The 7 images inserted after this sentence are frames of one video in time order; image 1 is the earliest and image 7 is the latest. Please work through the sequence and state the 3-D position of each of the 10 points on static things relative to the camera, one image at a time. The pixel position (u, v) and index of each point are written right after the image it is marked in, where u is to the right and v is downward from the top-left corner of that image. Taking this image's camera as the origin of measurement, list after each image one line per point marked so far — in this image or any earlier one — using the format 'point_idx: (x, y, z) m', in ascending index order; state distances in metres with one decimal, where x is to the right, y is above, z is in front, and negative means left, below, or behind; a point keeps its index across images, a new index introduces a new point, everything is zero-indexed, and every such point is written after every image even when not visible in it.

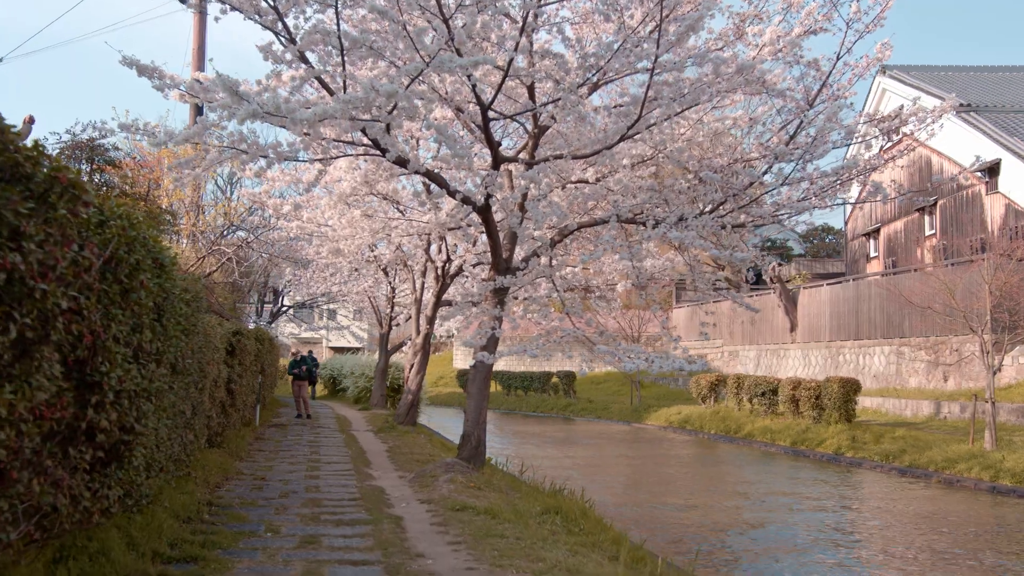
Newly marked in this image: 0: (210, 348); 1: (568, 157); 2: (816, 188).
0: (-3.0, -0.6, +8.0) m
1: (+0.6, +1.4, +8.8) m
2: (+3.3, +1.1, +8.7) m
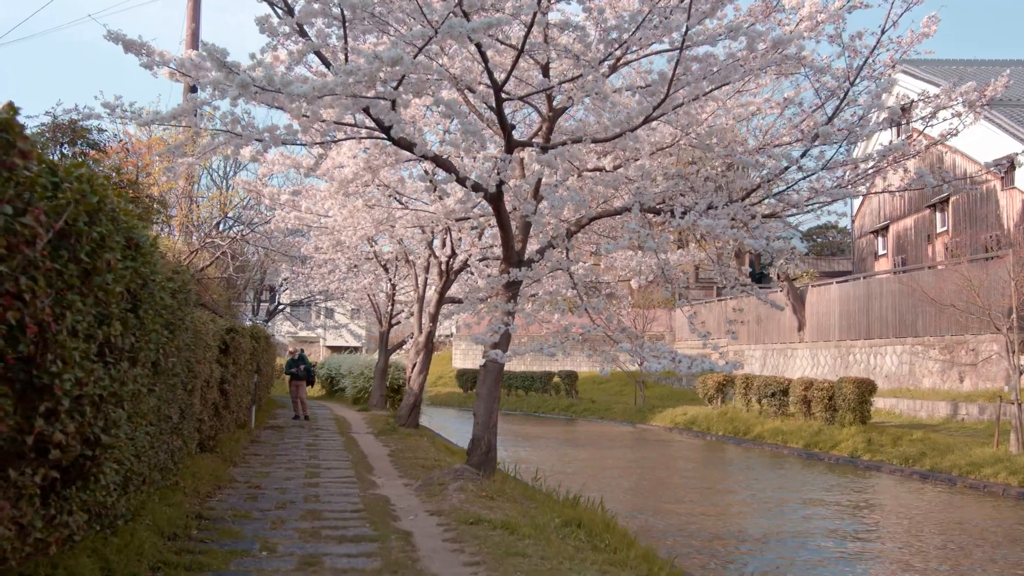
0: (-2.8, -0.5, +7.3) m
1: (+0.8, +1.5, +8.2) m
2: (+3.4, +1.1, +8.1) m
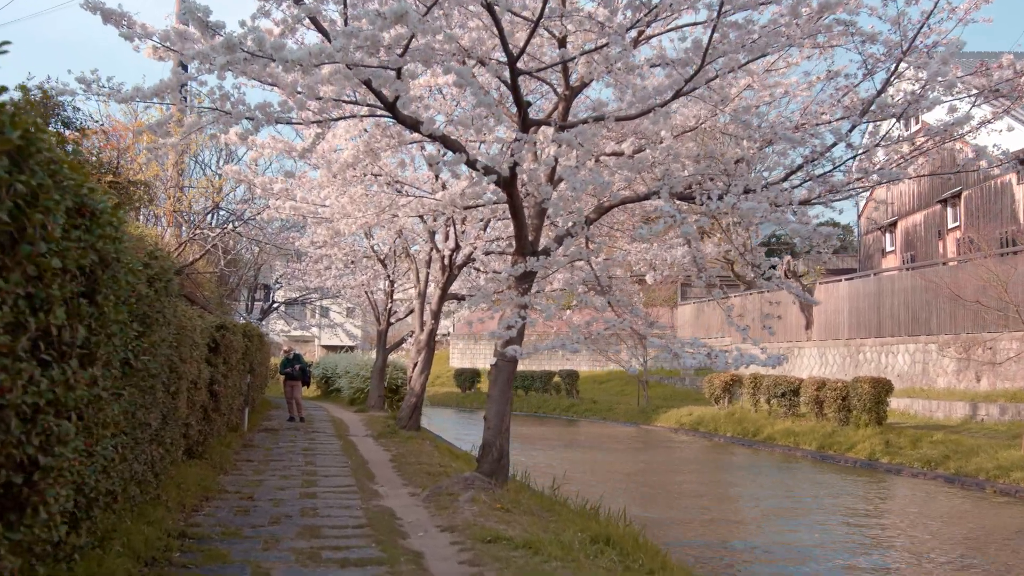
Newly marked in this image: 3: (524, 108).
0: (-2.7, -0.5, +6.6) m
1: (+0.9, +1.6, +7.5) m
2: (+3.6, +1.2, +7.4) m
3: (+0.1, +1.7, +7.5) m
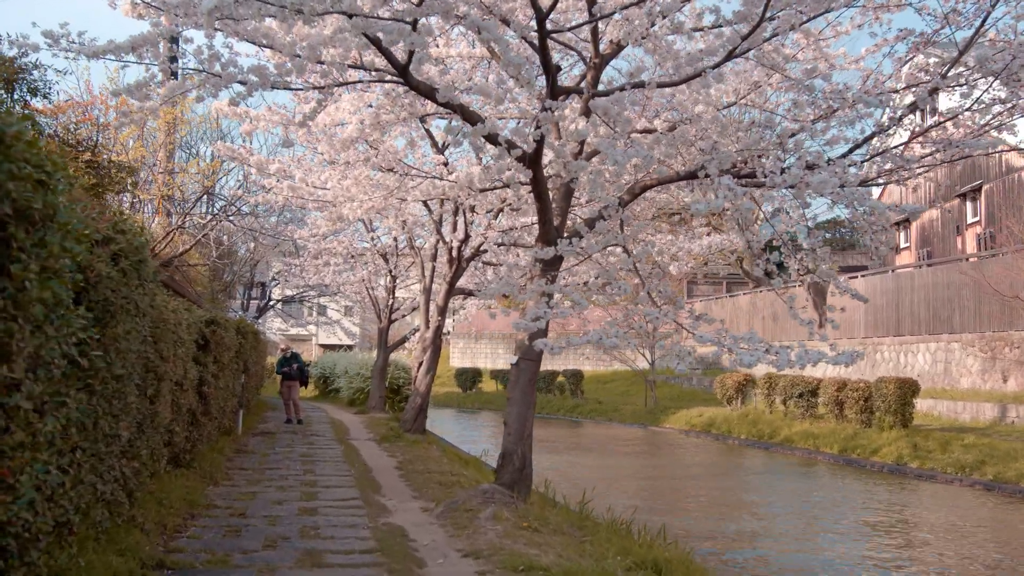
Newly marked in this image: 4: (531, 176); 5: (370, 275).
0: (-2.5, -0.4, +5.7) m
1: (+1.1, +1.7, +6.7) m
2: (+3.8, +1.3, +6.5) m
3: (+0.3, +1.8, +6.7) m
4: (+0.2, +1.0, +7.2) m
5: (-3.4, +0.3, +19.6) m
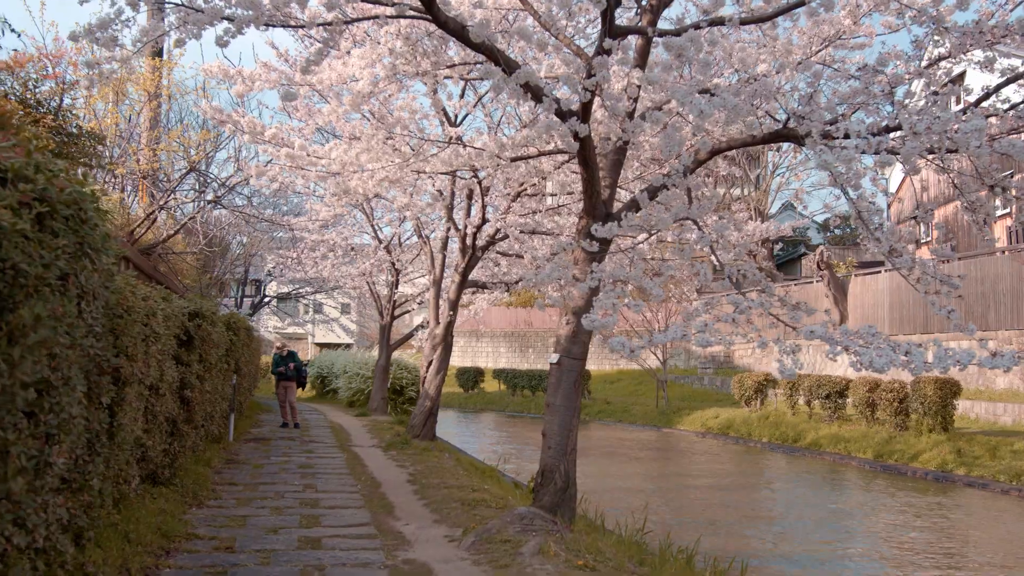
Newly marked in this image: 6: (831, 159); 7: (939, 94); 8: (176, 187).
0: (-2.1, -0.2, +4.5) m
1: (+1.4, +1.8, +5.5) m
2: (+4.1, +1.4, +5.4) m
3: (+0.7, +1.9, +5.4) m
4: (+0.5, +1.1, +6.0) m
5: (-3.2, +0.5, +18.4) m
6: (+2.1, +0.9, +5.3) m
7: (+2.8, +1.2, +5.3) m
8: (-3.8, +1.1, +9.1) m
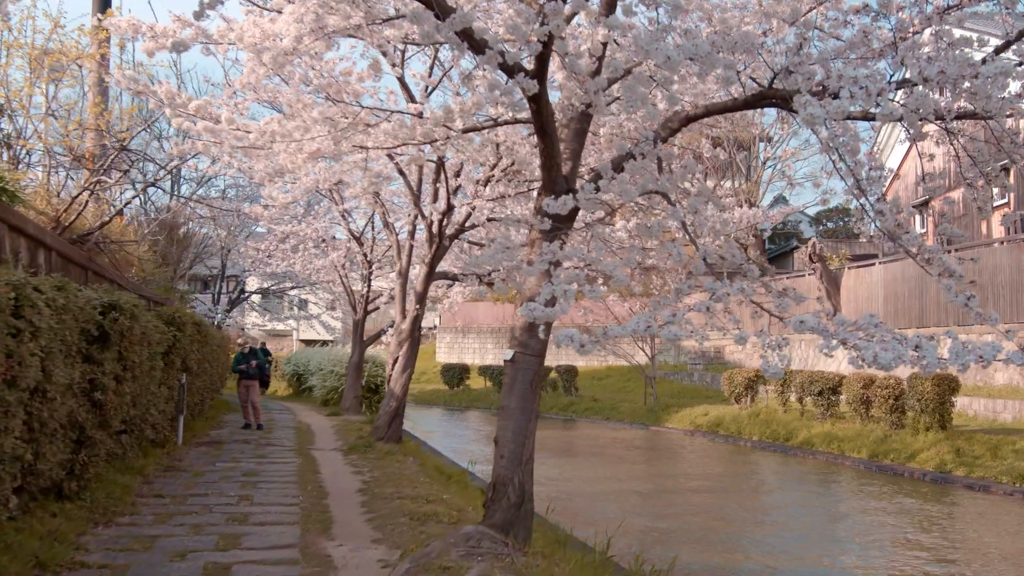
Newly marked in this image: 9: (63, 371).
0: (-2.5, -0.2, +3.7) m
1: (+1.1, +1.9, +4.6) m
2: (+3.7, +1.5, +4.6) m
3: (+0.3, +2.0, +4.6) m
4: (+0.1, +1.2, +5.1) m
5: (-3.7, +0.6, +17.5) m
6: (+1.7, +1.0, +4.5) m
7: (+2.5, +1.3, +4.5) m
8: (-4.2, +1.2, +8.3) m
9: (-3.0, -0.6, +5.5) m
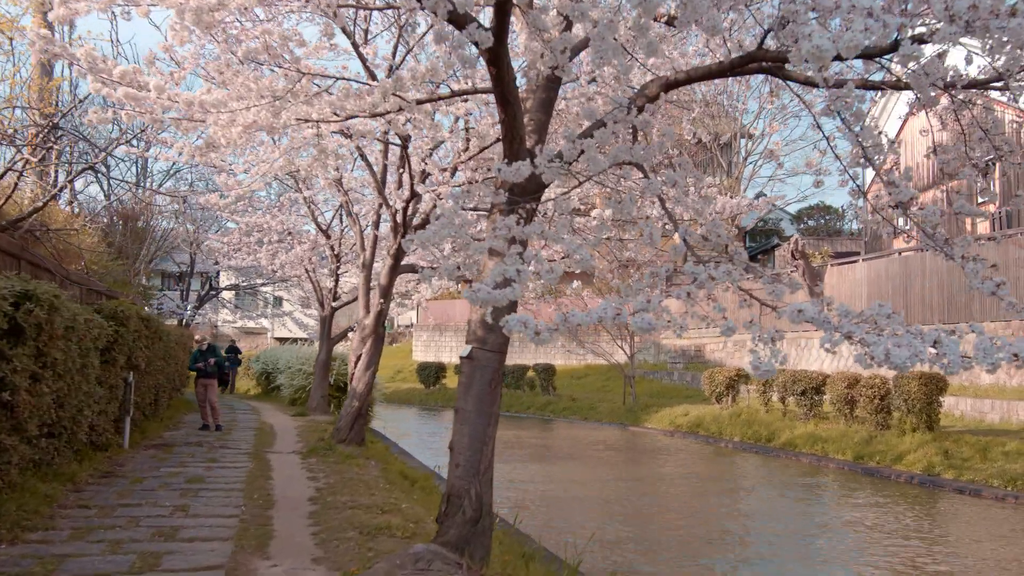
0: (-2.7, -0.1, +3.0) m
1: (+0.9, +2.0, +4.0) m
2: (+3.5, +1.6, +4.0) m
3: (+0.1, +2.1, +4.0) m
4: (-0.1, +1.3, +4.5) m
5: (-4.2, +0.7, +16.8) m
6: (+1.5, +1.0, +3.9) m
7: (+2.3, +1.4, +3.9) m
8: (-4.5, +1.3, +7.5) m
9: (-3.3, -0.5, +4.8) m
